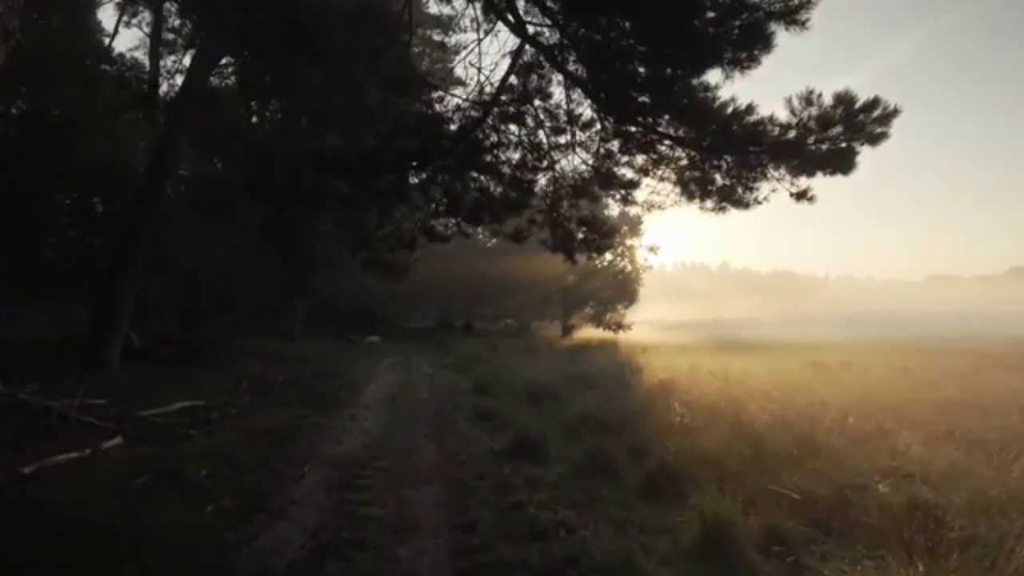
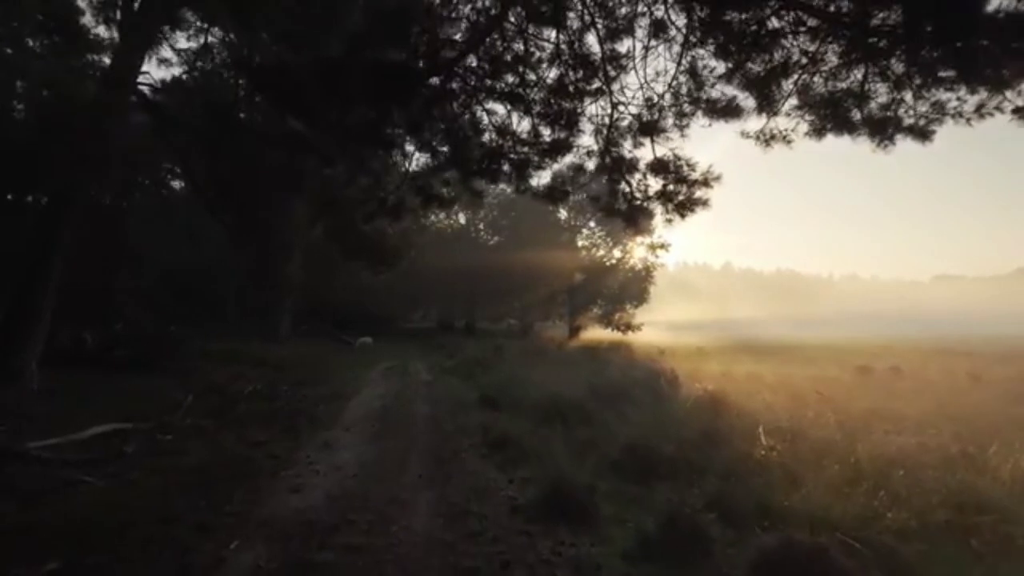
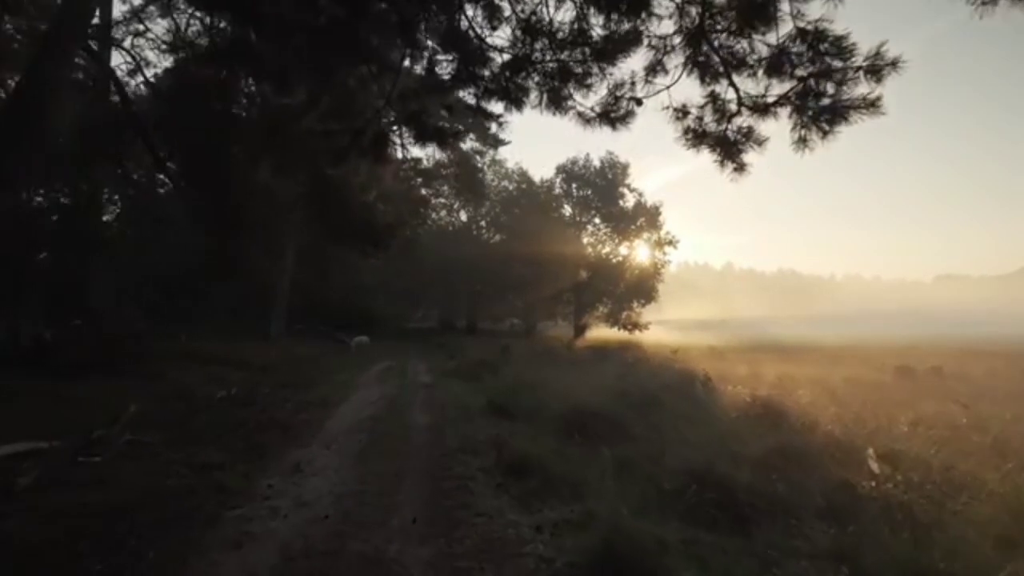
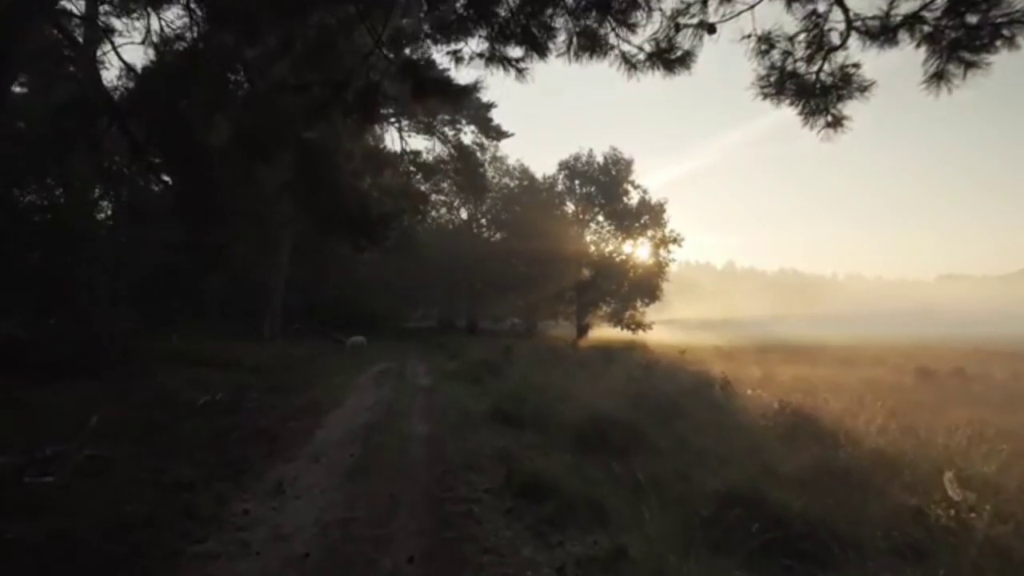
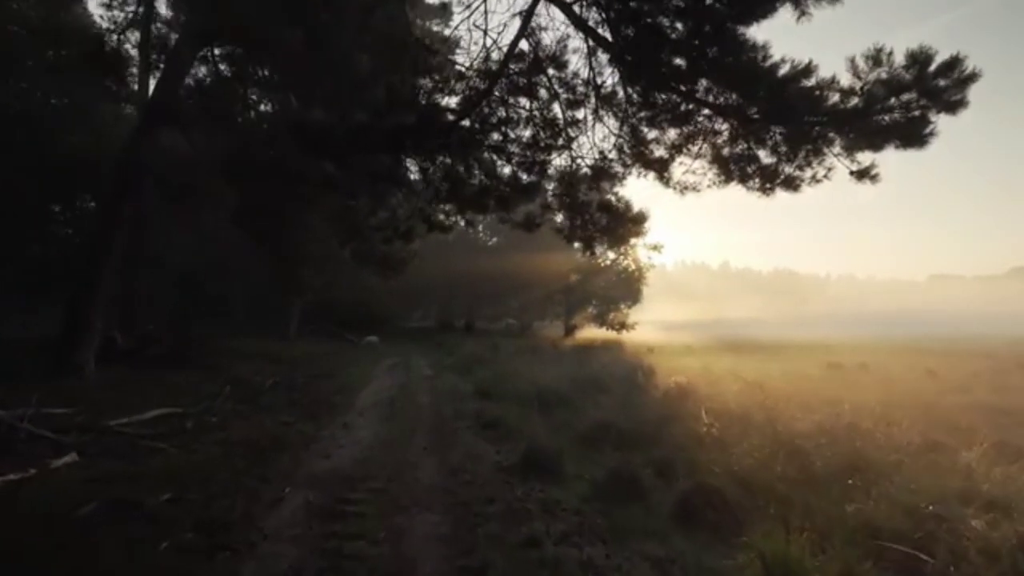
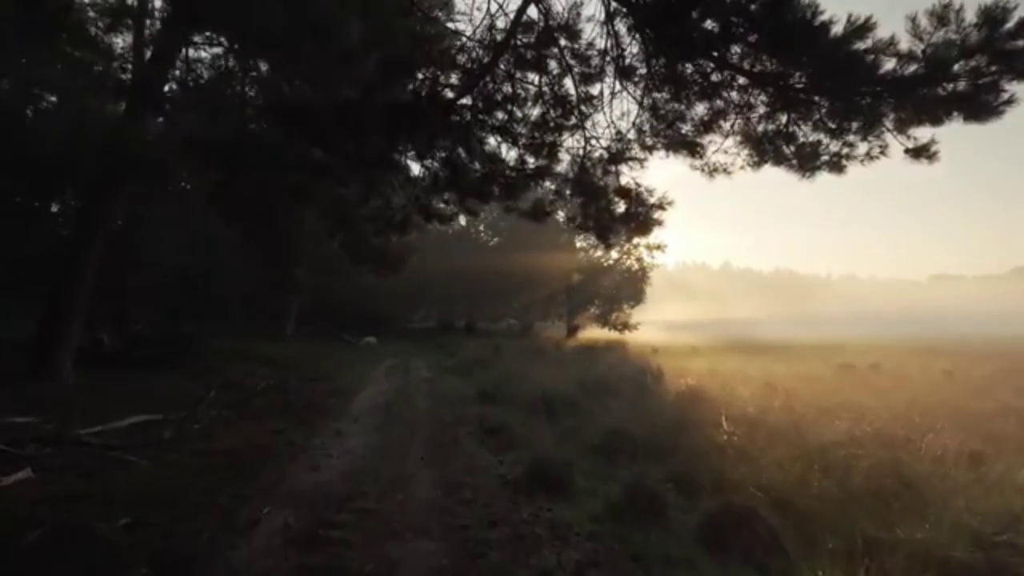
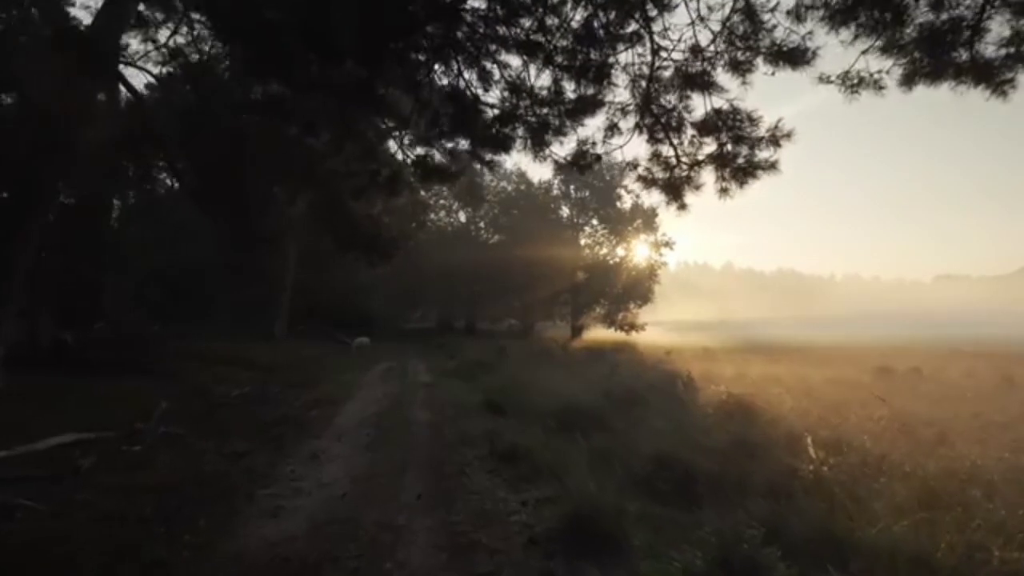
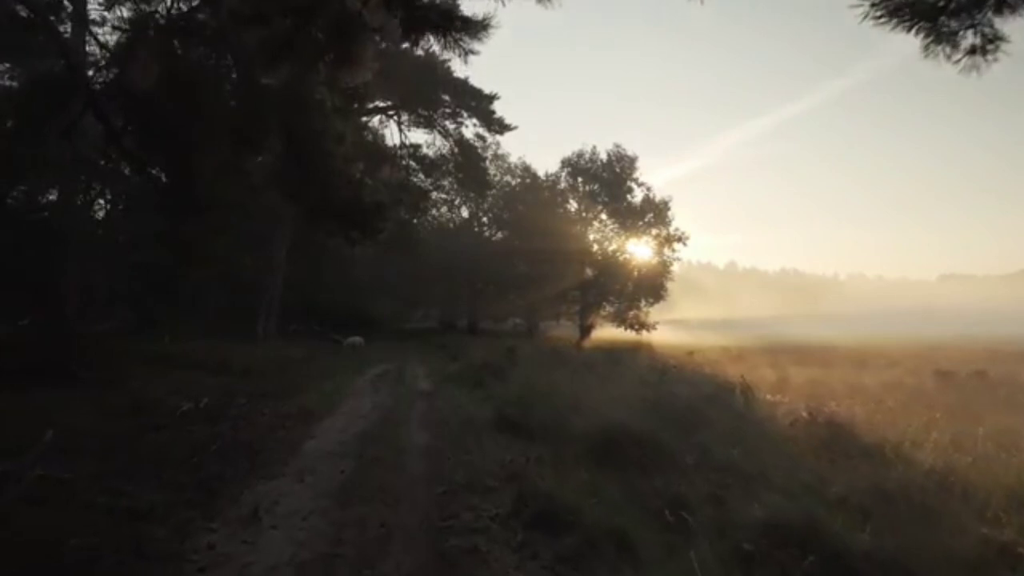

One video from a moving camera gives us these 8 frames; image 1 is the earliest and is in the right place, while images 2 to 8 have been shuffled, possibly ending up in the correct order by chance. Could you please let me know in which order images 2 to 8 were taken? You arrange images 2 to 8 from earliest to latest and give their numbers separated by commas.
5, 6, 2, 7, 3, 4, 8
